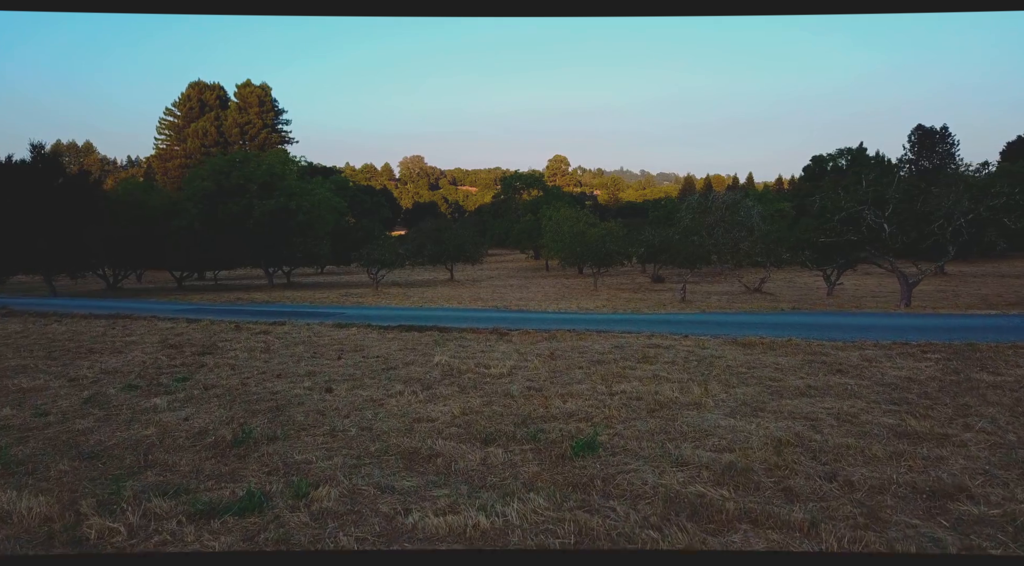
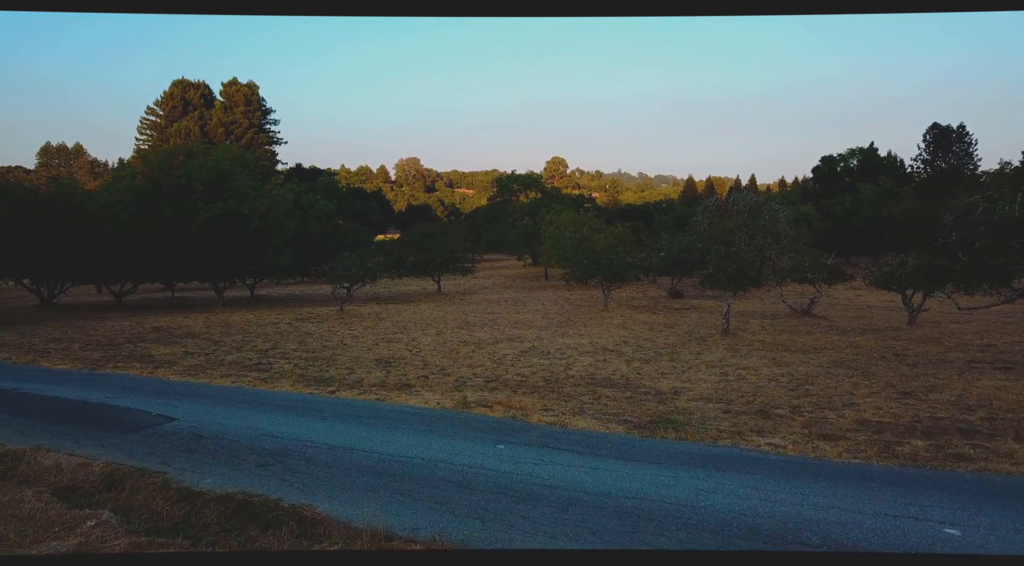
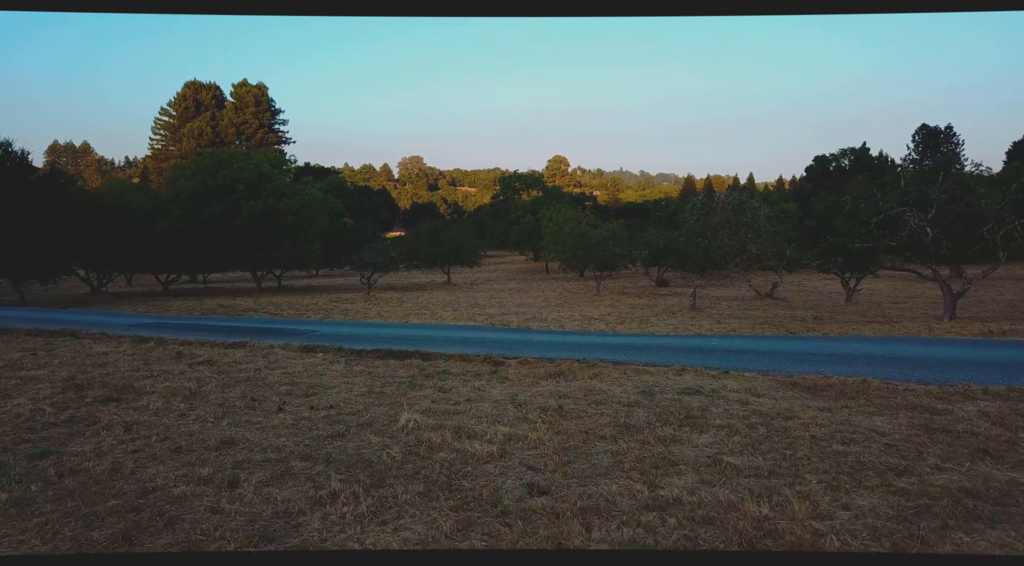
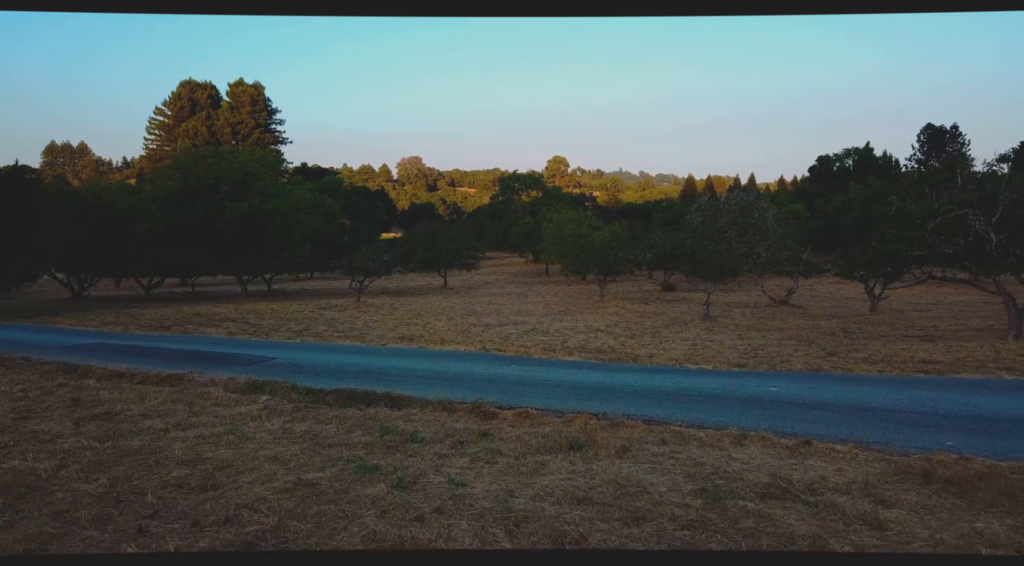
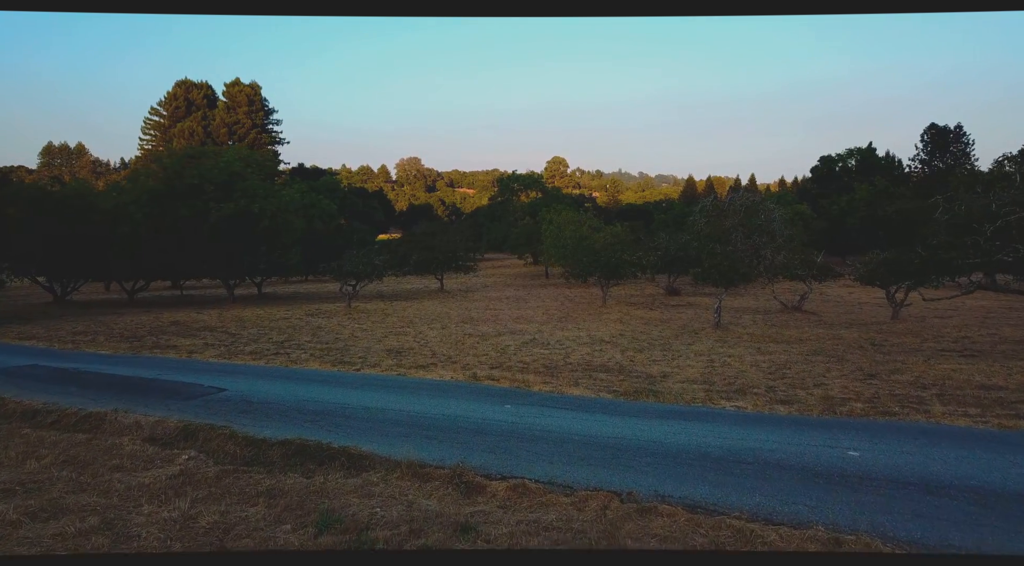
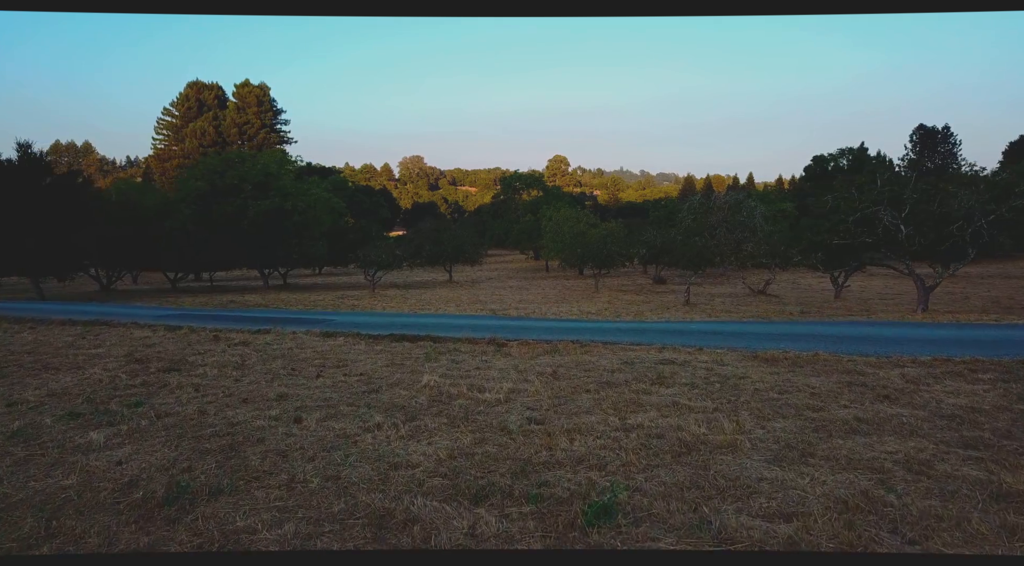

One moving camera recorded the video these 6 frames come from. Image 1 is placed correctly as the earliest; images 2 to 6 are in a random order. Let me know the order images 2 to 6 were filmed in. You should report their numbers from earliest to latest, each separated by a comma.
6, 3, 4, 5, 2
